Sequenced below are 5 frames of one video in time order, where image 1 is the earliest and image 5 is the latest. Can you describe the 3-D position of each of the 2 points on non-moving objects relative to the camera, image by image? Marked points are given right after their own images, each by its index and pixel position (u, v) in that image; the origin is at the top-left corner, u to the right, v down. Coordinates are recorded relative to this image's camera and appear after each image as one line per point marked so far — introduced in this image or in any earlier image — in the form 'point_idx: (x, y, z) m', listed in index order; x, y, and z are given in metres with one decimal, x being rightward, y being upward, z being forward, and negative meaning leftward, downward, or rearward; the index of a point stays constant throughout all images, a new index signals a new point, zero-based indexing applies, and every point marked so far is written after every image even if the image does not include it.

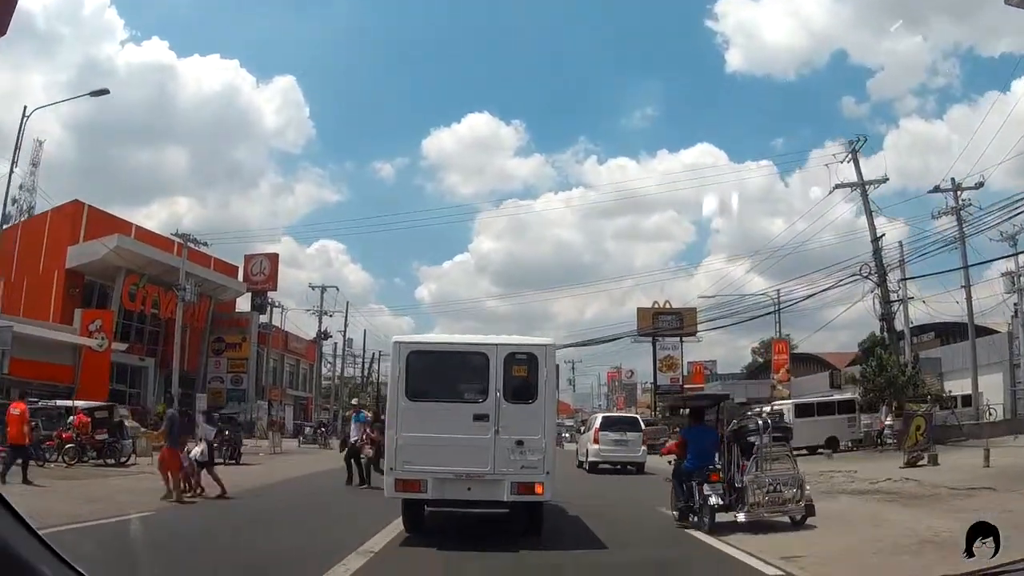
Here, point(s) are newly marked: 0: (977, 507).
0: (+6.6, -3.1, +12.4) m
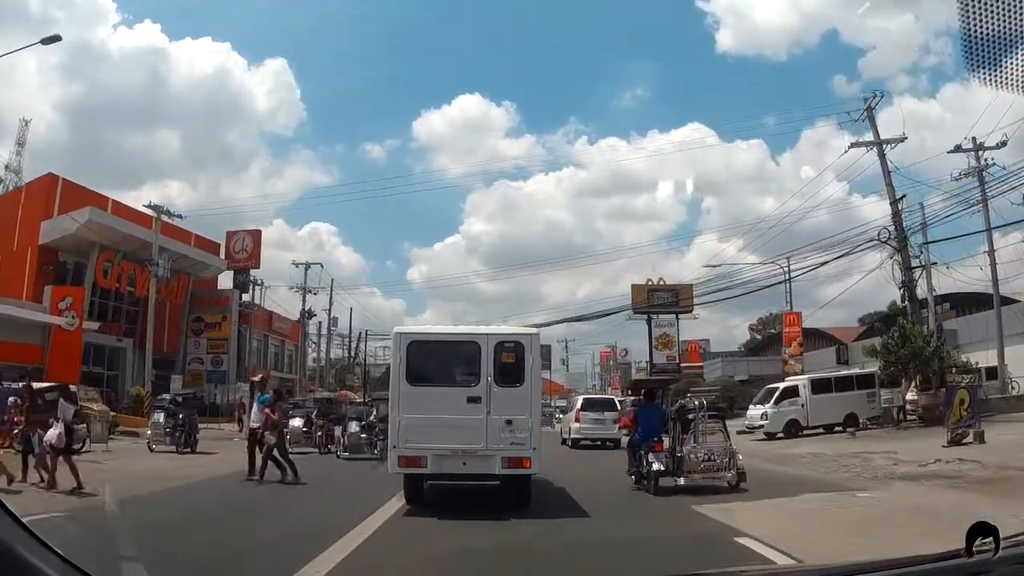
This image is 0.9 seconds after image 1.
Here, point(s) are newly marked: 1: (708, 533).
0: (+6.5, -2.7, +12.0) m
1: (+2.2, -2.8, +10.3) m
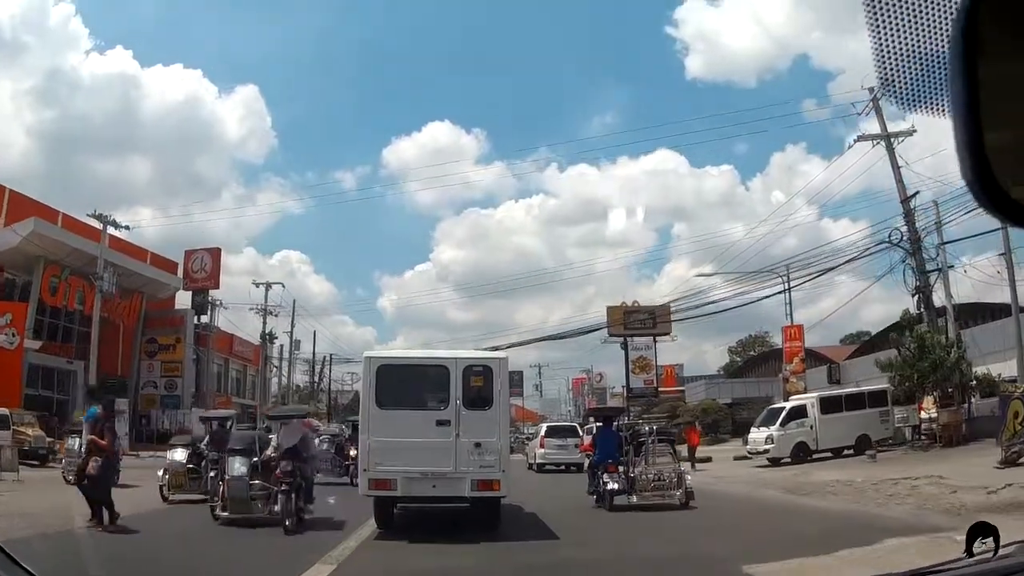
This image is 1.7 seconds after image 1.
0: (+6.2, -2.9, +11.5) m
1: (+2.0, -3.0, +9.7) m
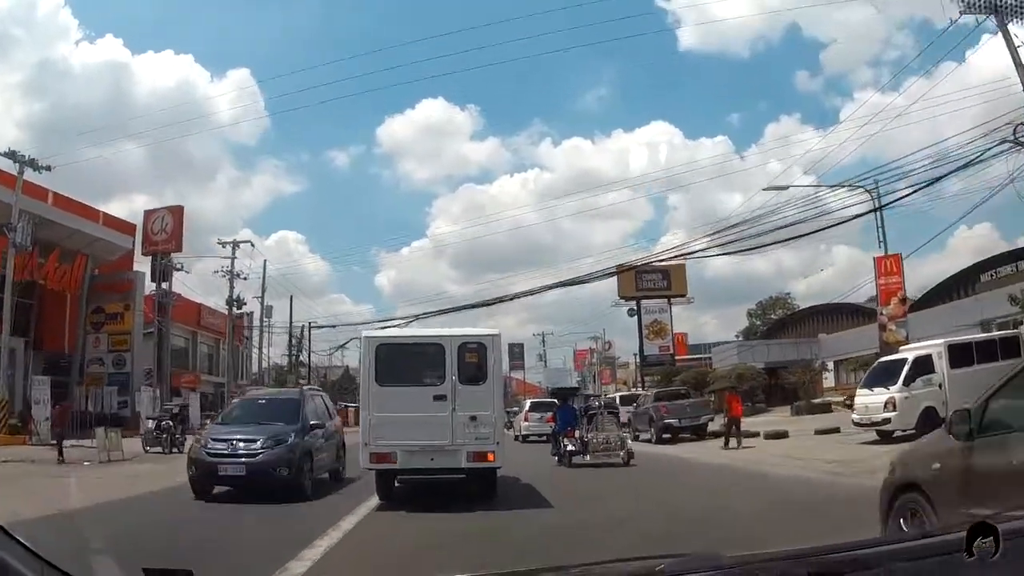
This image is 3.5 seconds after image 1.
0: (+6.2, -2.5, +11.6) m
1: (+2.0, -2.7, +9.7) m
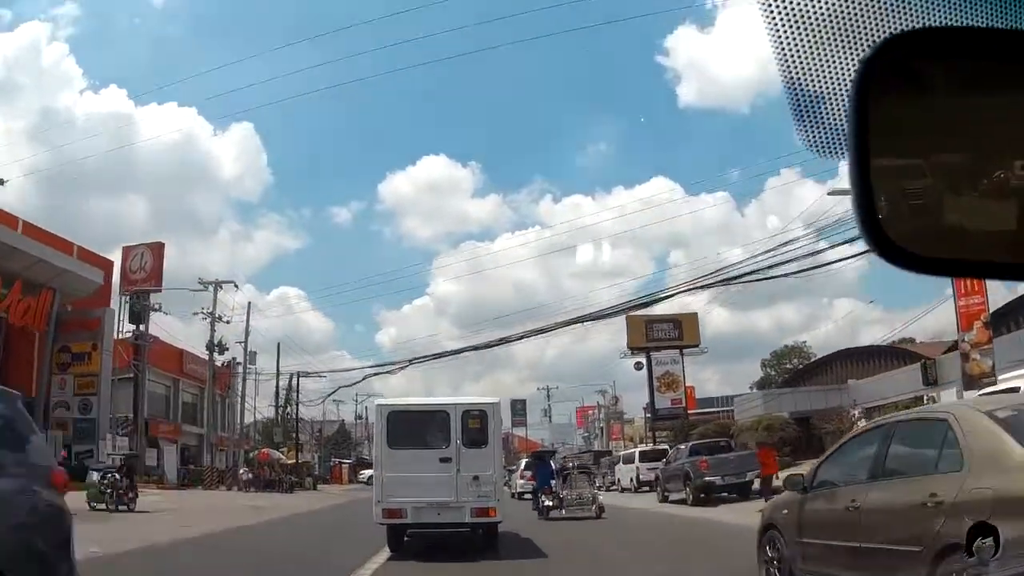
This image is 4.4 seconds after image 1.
0: (+6.2, -3.3, +12.4) m
1: (+2.0, -3.4, +10.5) m
